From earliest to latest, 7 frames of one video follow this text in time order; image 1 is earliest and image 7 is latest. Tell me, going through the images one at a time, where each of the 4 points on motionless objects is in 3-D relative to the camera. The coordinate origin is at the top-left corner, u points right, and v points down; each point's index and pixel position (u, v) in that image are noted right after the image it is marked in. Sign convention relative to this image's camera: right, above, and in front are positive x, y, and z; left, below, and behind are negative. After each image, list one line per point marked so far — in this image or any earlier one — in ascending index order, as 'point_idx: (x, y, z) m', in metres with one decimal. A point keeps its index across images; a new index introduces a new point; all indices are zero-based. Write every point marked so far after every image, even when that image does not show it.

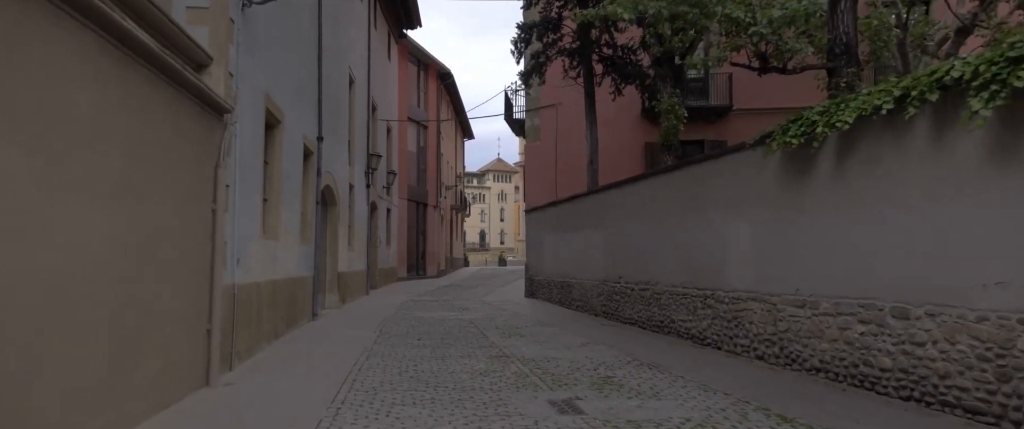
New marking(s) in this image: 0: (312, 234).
0: (-4.4, -0.4, +14.4) m
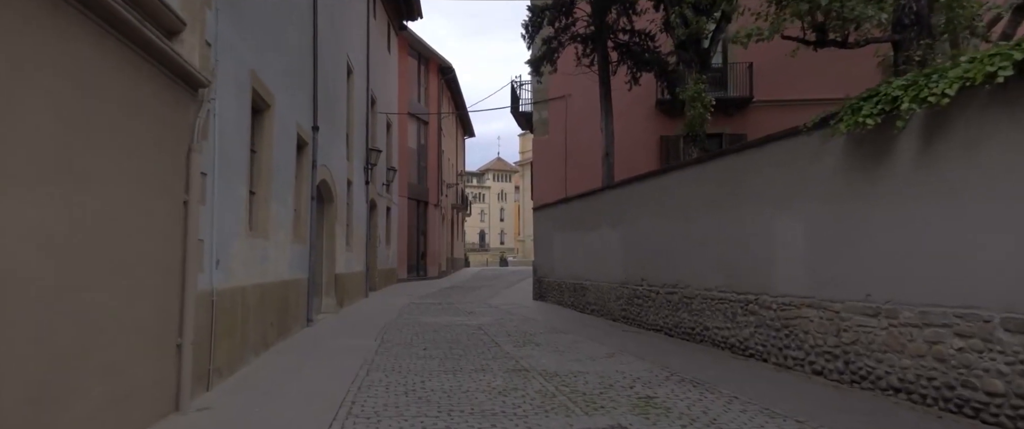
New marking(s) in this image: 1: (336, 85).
0: (-4.2, -0.4, +13.3) m
1: (-4.6, +3.4, +17.0) m
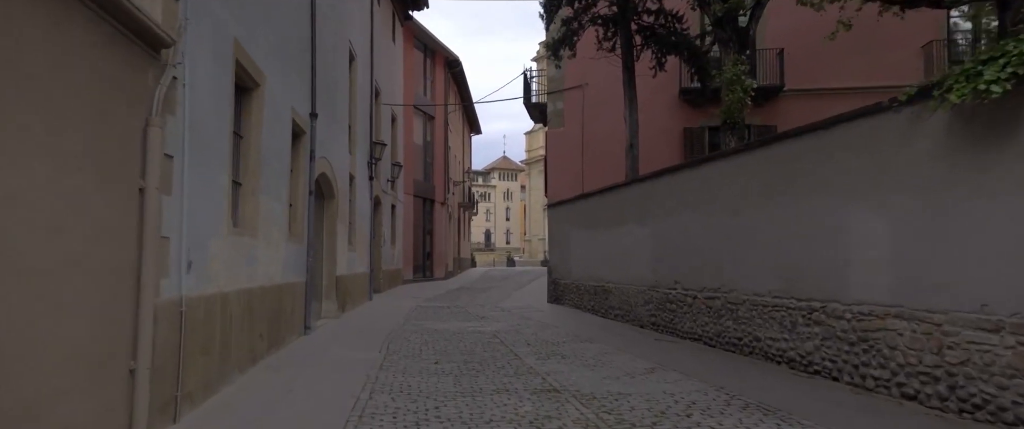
0: (-3.8, -0.3, +12.0) m
1: (-4.2, +3.4, +15.8) m
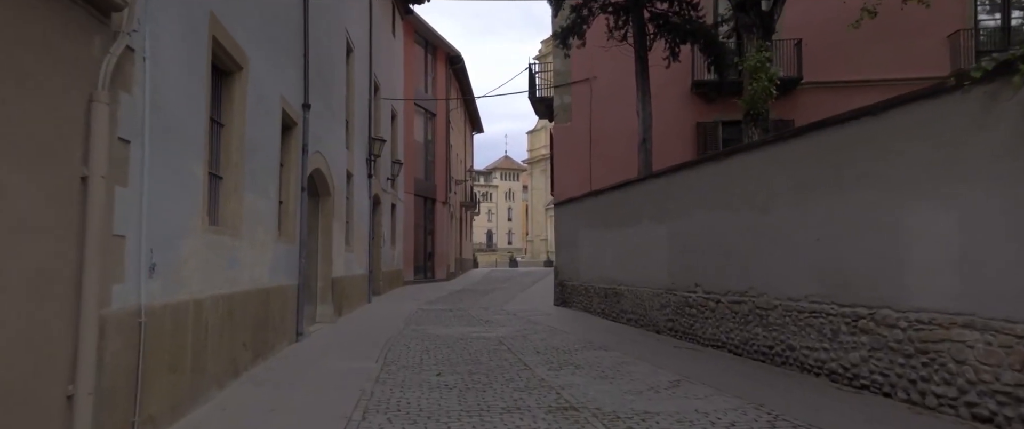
0: (-3.7, -0.3, +11.2) m
1: (-4.1, +3.5, +15.0) m
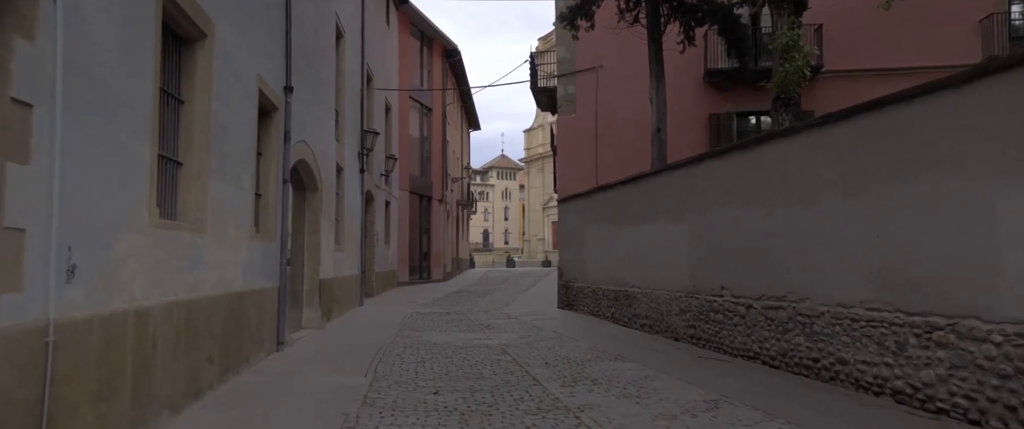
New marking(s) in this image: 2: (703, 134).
0: (-3.6, -0.2, +10.0) m
1: (-4.0, +3.5, +13.8) m
2: (+5.1, +2.1, +17.5) m
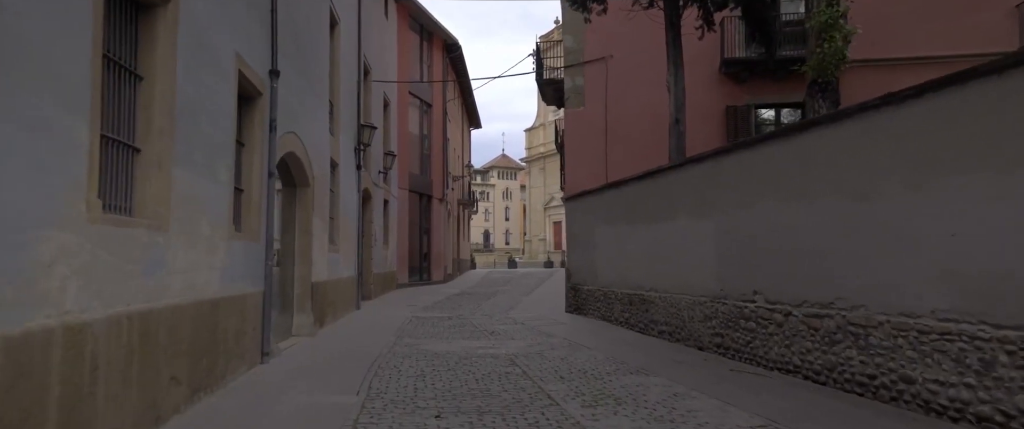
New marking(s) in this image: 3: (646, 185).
0: (-3.5, -0.1, +9.0) m
1: (-3.9, +3.6, +12.8) m
2: (+5.2, +2.1, +16.6) m
3: (+2.6, +0.6, +12.5) m
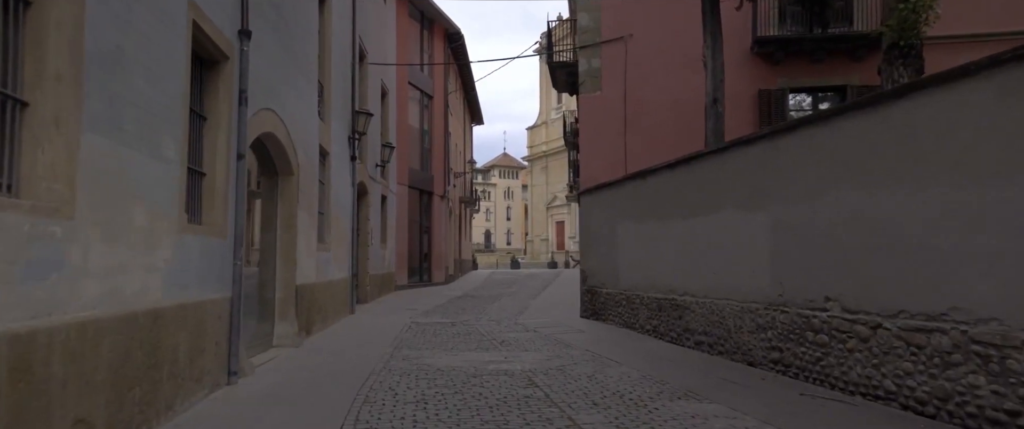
0: (-3.2, 0.0, +7.4) m
1: (-3.6, +3.7, +11.2) m
2: (+5.5, +2.2, +15.0) m
3: (+2.8, +0.7, +10.9) m
